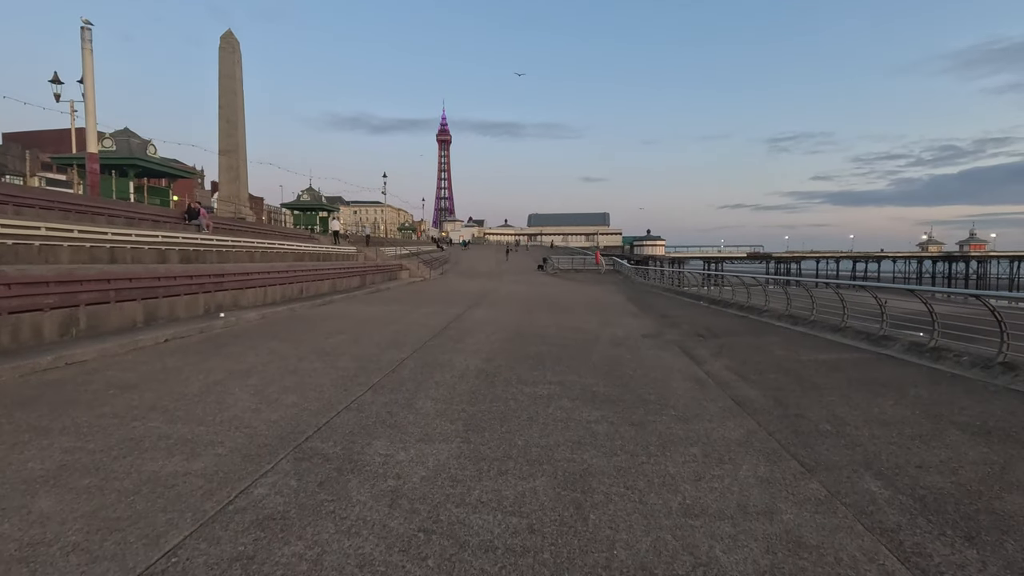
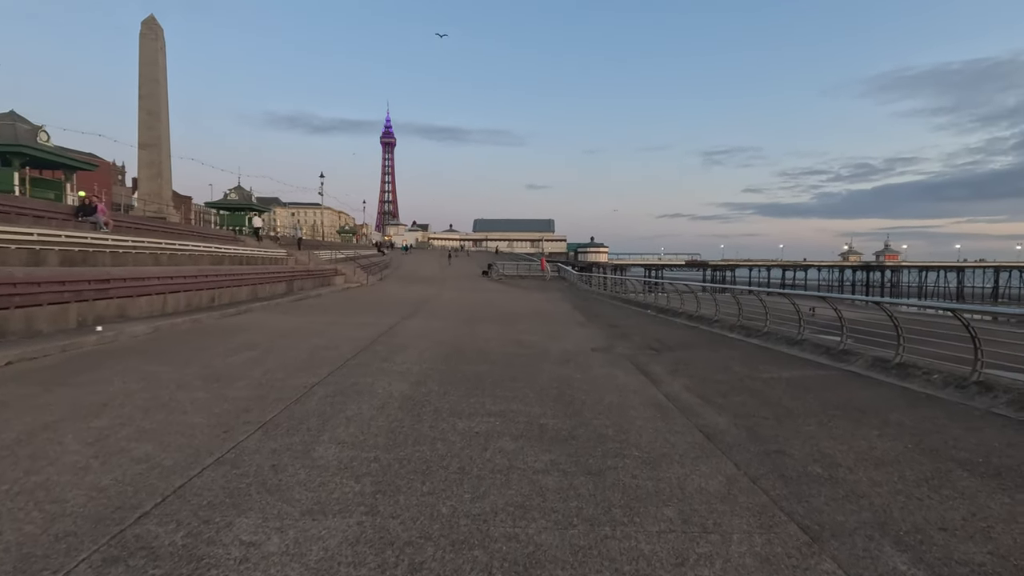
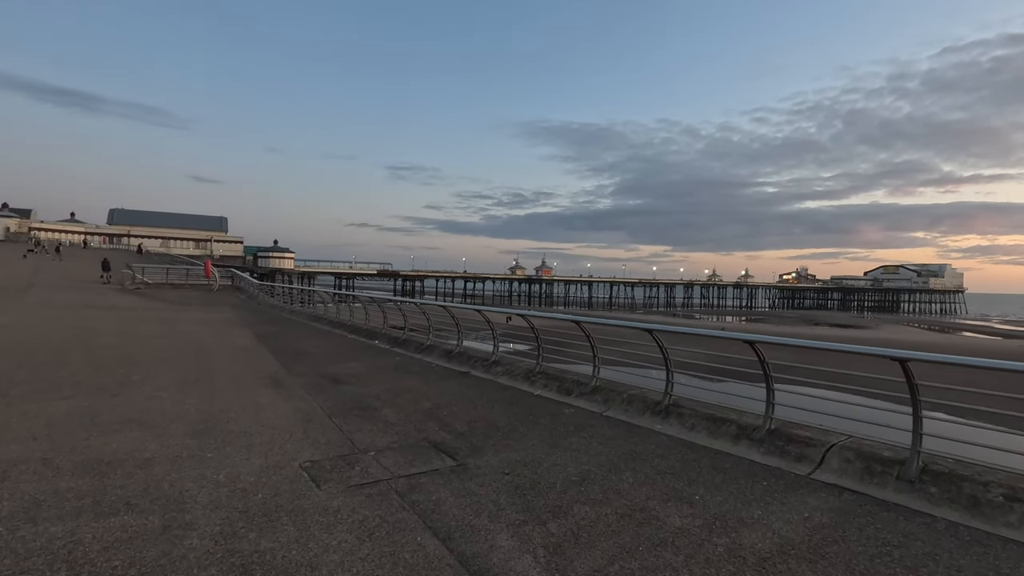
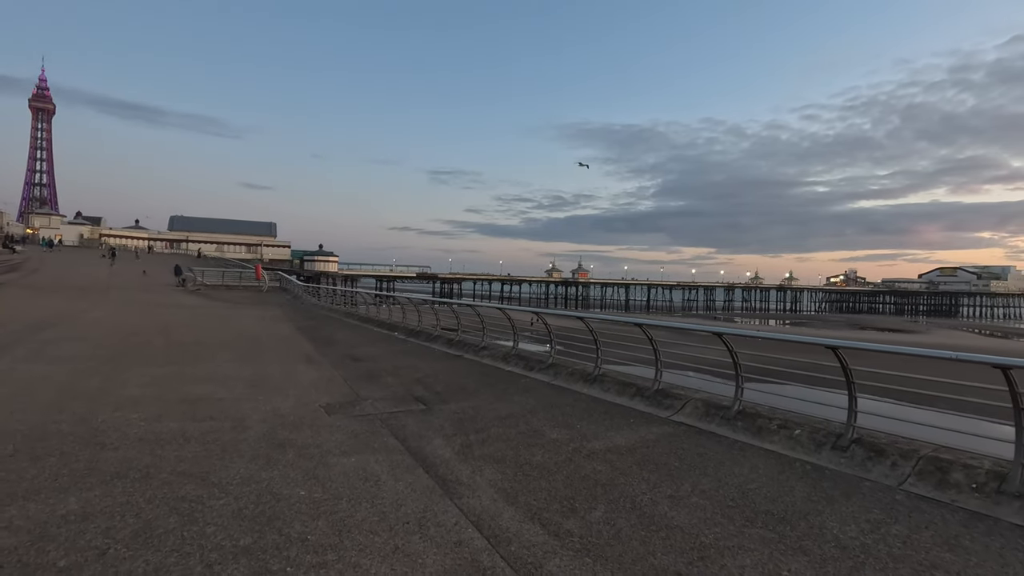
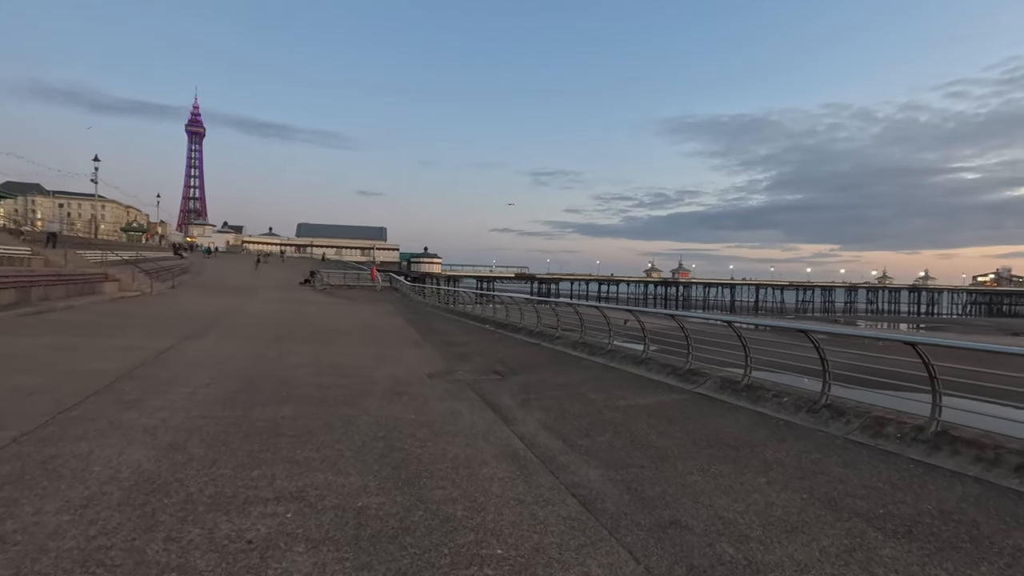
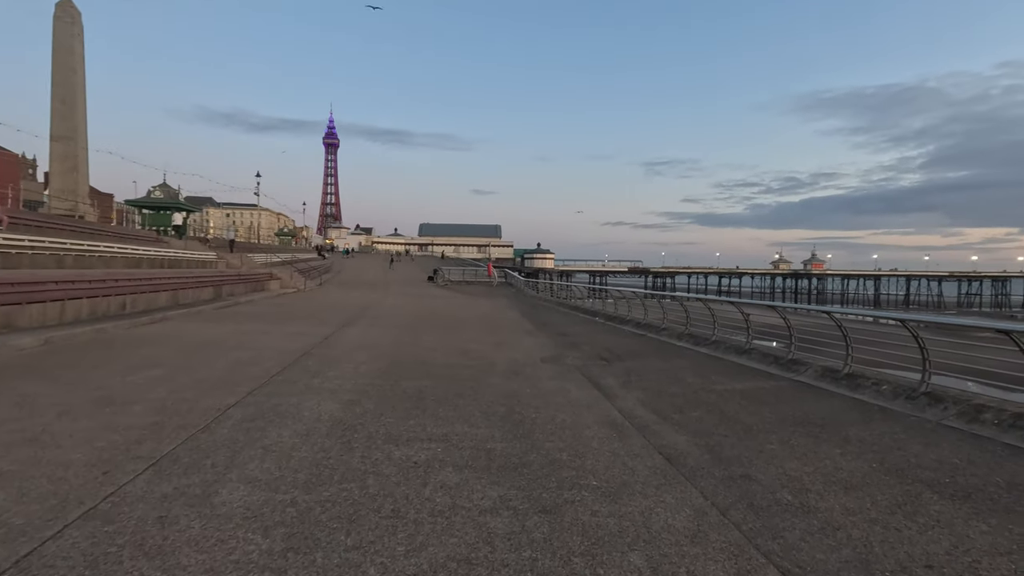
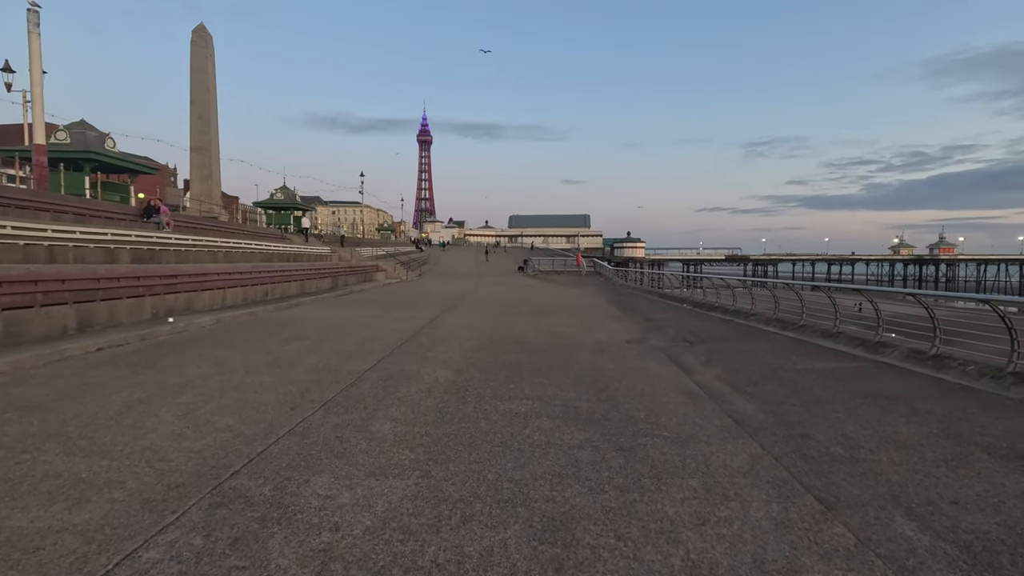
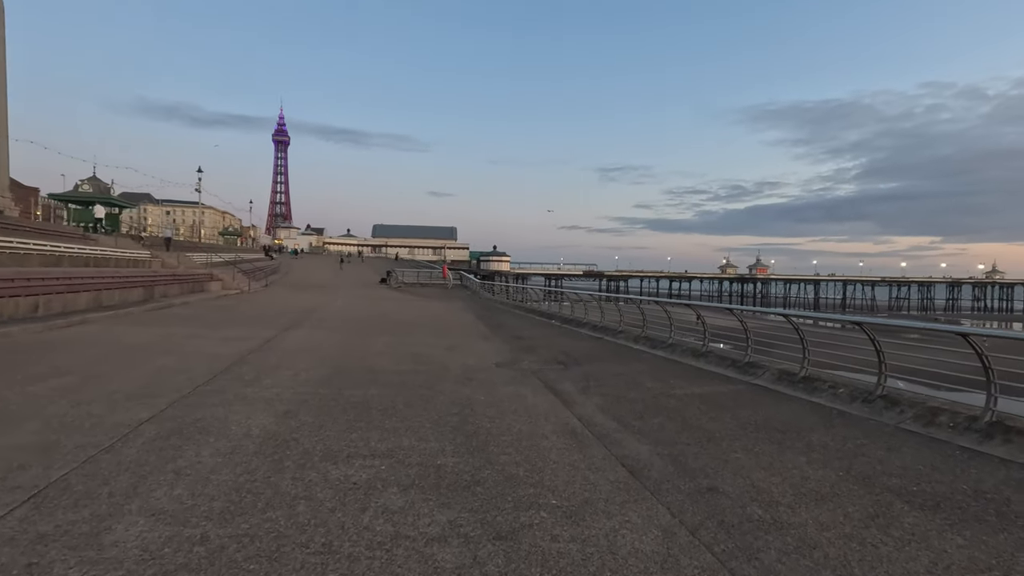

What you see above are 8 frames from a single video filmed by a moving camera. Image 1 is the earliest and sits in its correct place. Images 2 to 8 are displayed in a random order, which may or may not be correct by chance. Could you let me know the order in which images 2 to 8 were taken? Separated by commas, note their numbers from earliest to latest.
7, 2, 6, 8, 5, 4, 3
